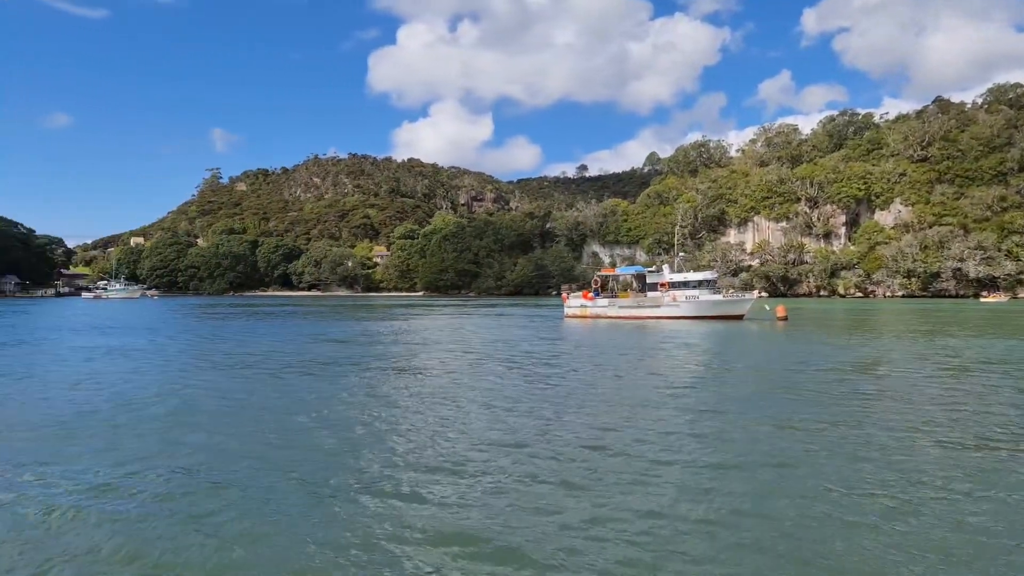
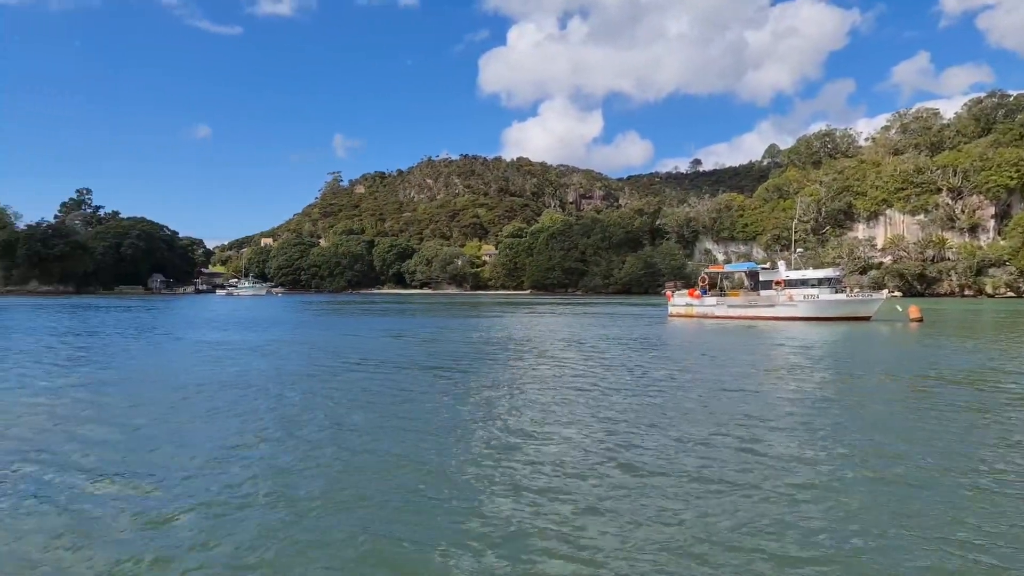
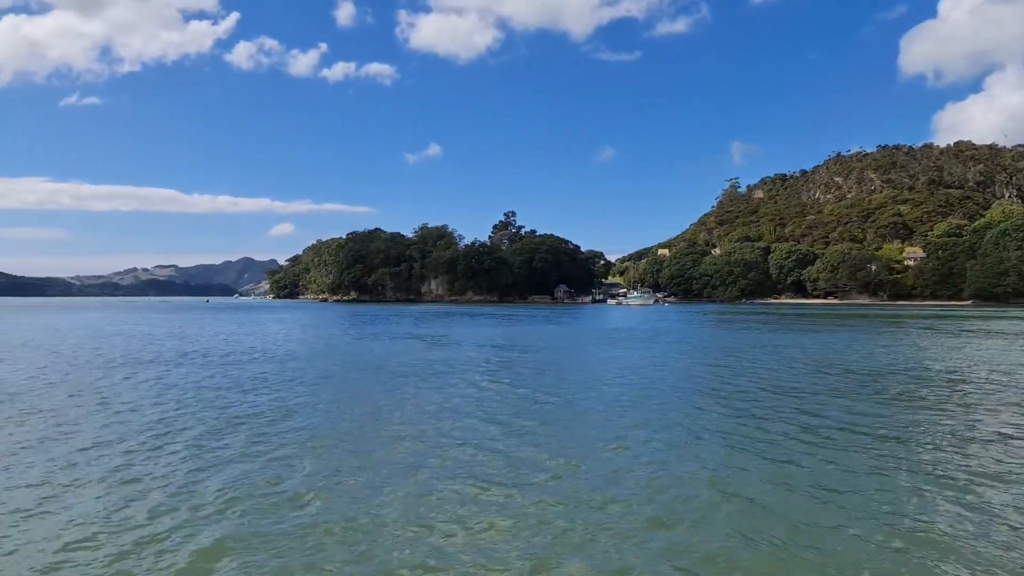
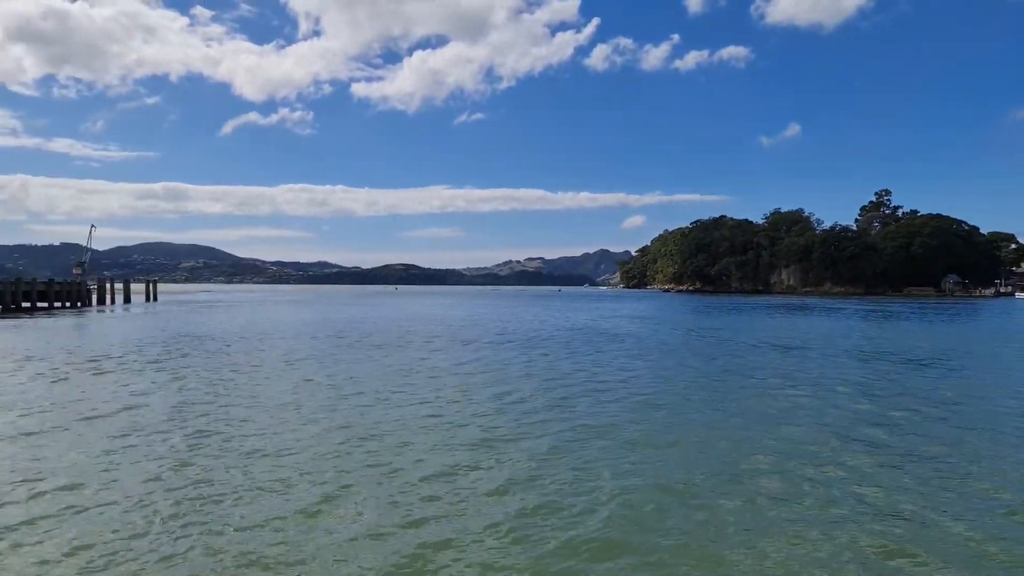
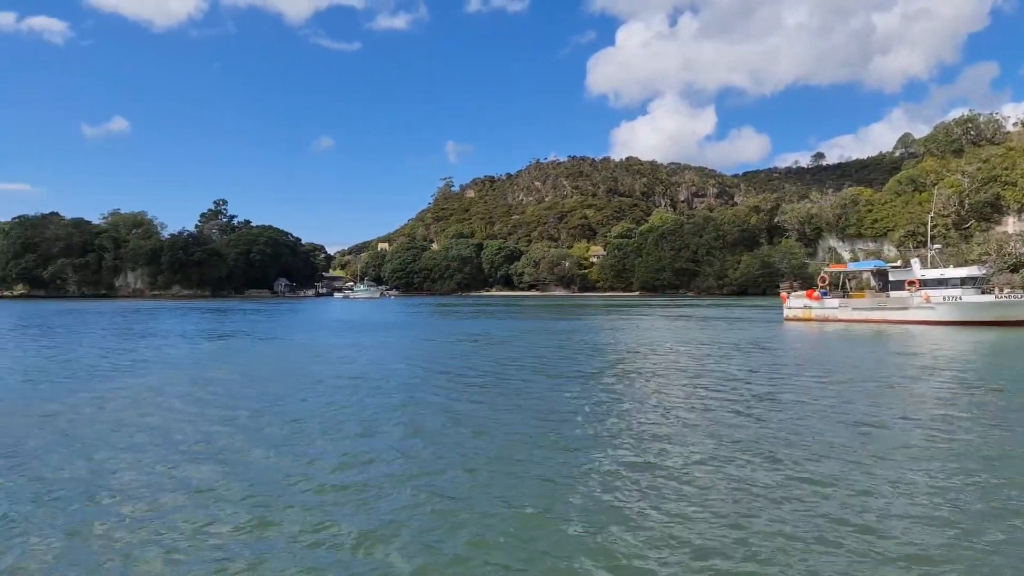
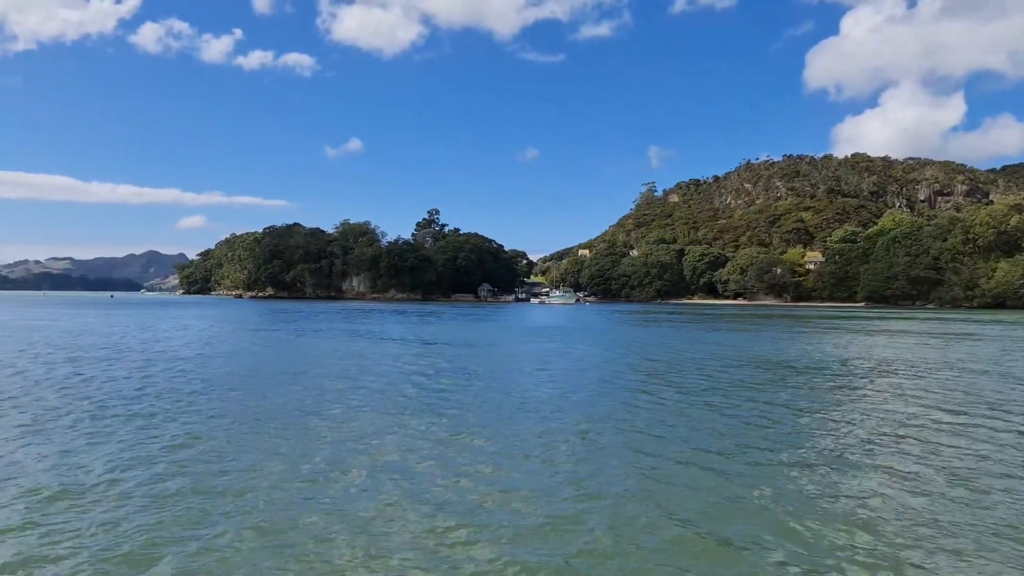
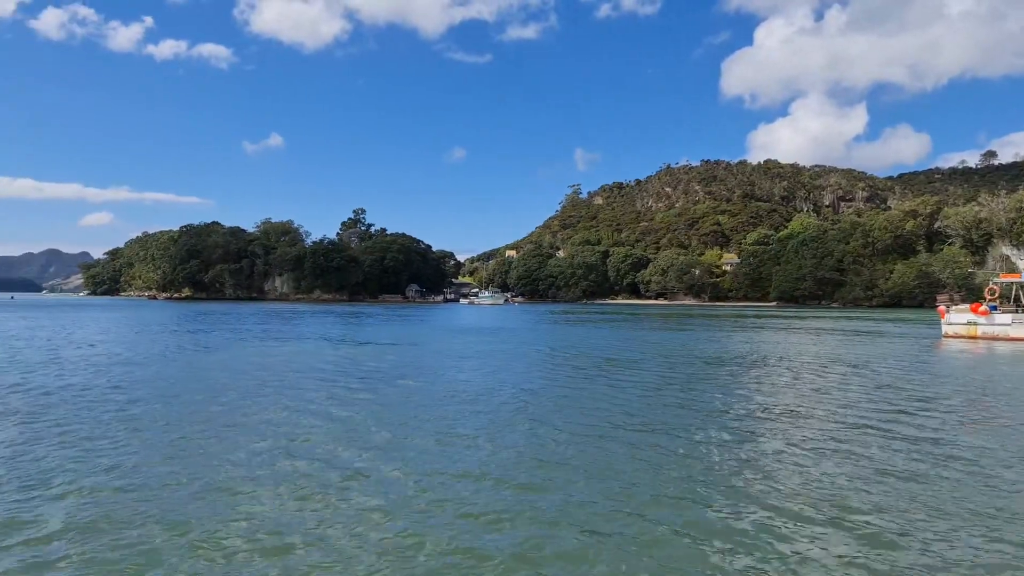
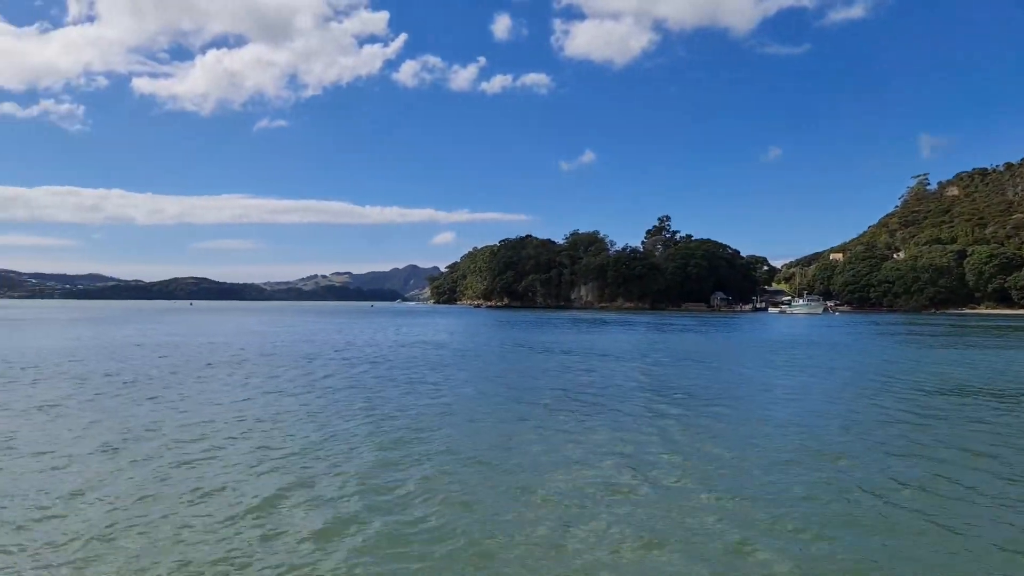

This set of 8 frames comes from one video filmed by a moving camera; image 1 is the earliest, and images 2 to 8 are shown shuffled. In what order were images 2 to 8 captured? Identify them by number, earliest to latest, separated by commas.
2, 5, 7, 6, 3, 8, 4
